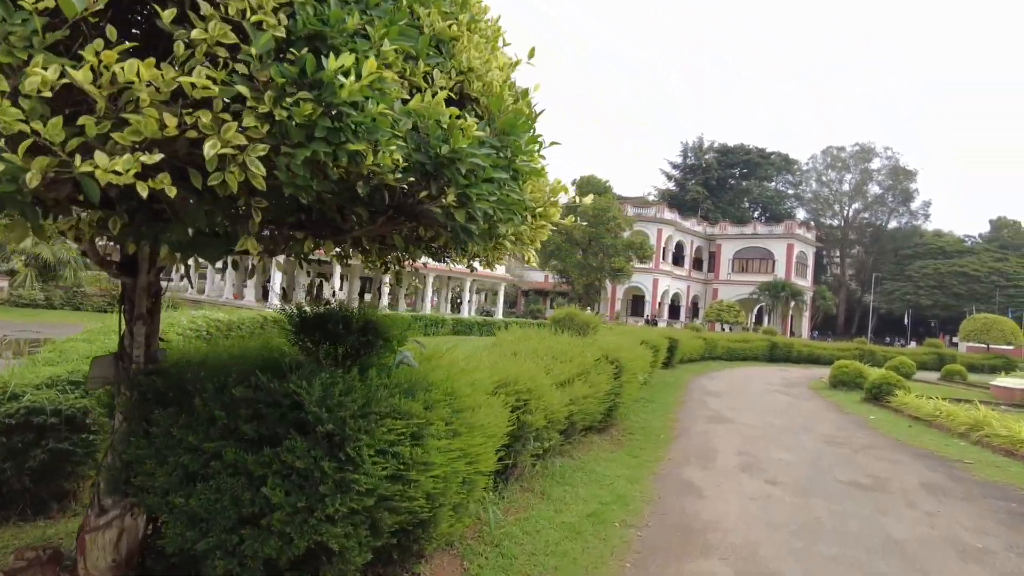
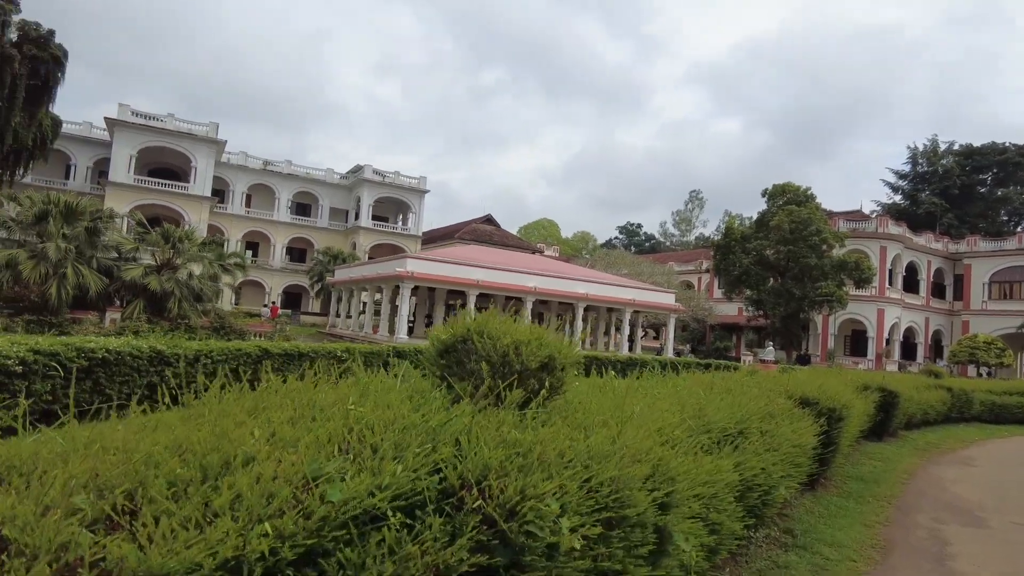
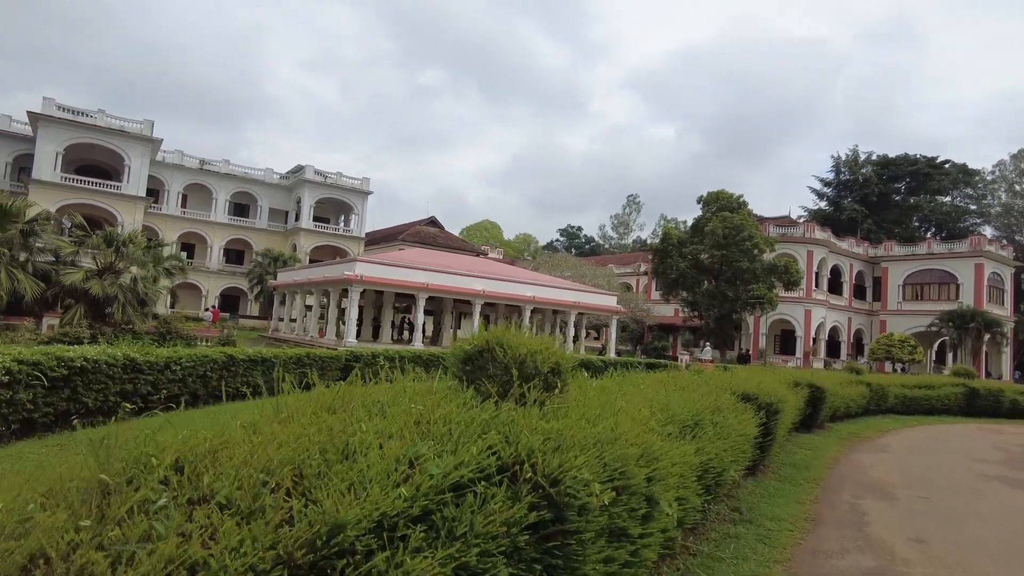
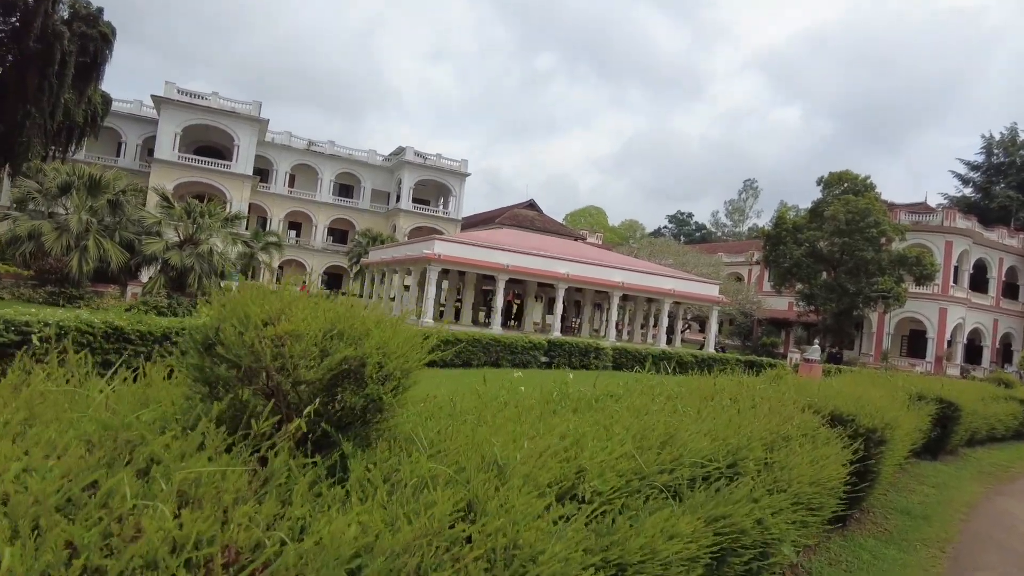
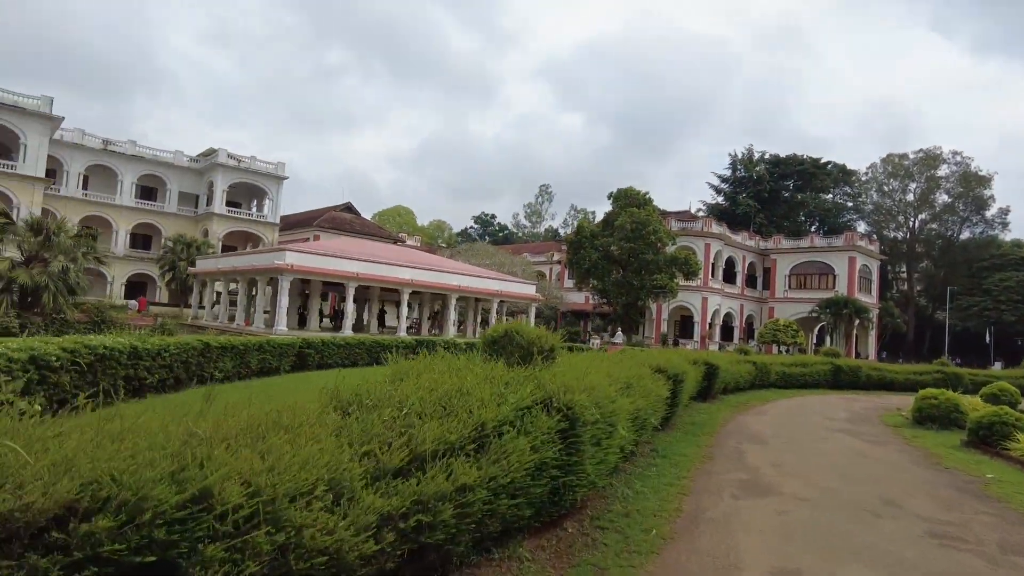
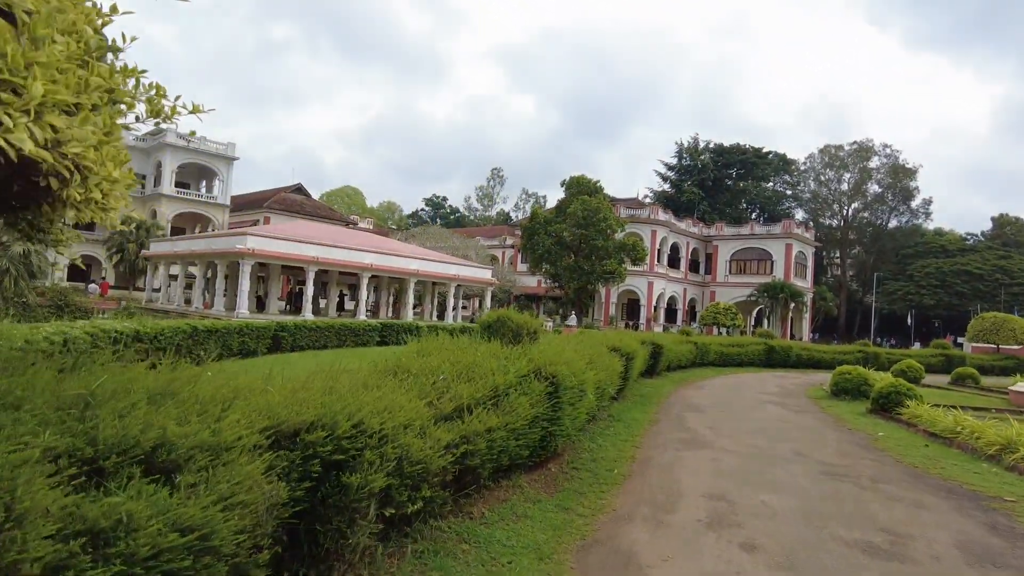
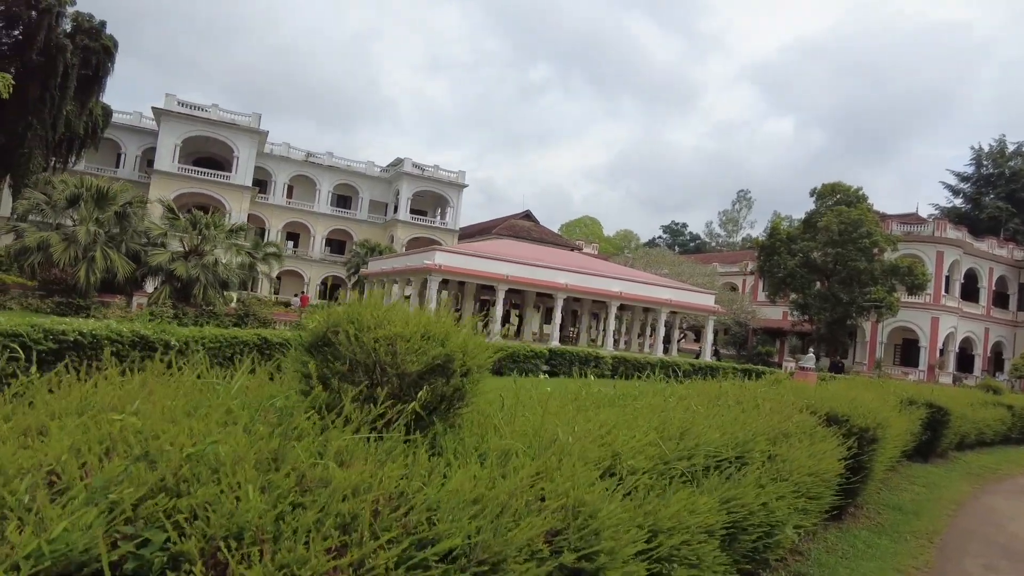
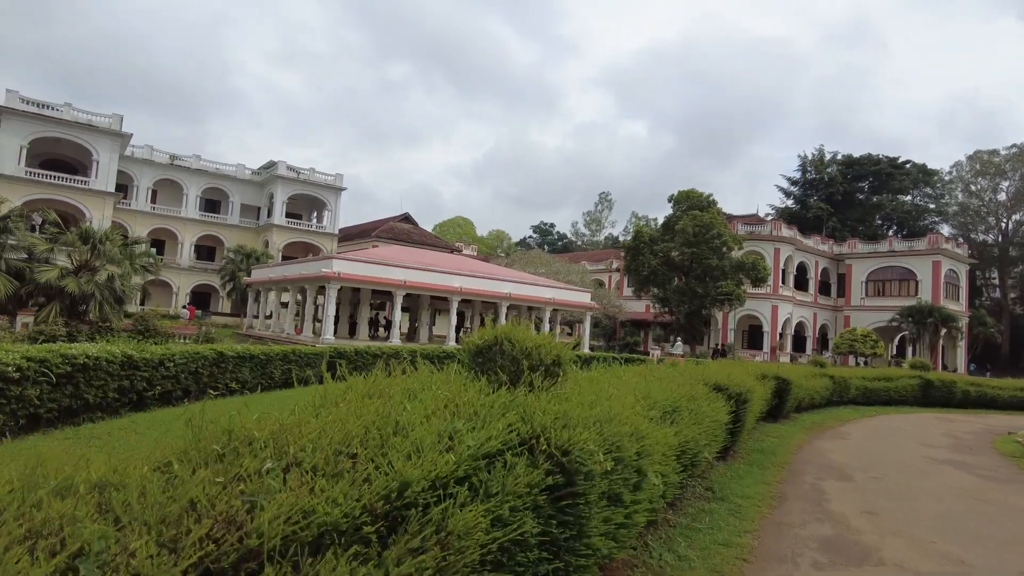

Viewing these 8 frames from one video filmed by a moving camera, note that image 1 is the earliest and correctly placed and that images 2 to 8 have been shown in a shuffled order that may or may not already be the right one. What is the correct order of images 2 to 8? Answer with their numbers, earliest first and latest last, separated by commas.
6, 5, 8, 3, 2, 7, 4
